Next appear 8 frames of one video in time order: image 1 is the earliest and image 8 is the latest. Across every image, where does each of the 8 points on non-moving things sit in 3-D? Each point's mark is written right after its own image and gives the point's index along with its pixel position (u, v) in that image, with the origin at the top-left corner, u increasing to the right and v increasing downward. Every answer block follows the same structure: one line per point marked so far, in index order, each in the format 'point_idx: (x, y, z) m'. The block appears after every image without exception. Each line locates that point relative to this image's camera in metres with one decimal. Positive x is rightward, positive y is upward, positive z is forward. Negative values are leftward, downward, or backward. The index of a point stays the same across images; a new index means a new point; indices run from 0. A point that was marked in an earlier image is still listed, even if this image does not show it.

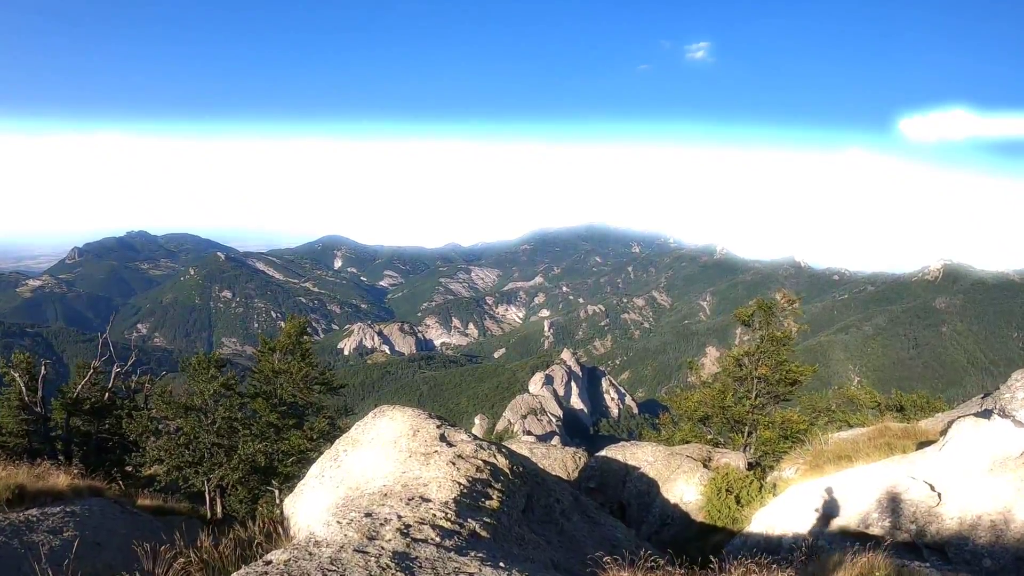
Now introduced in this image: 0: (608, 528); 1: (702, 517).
0: (+2.6, -6.4, +13.3) m
1: (+7.3, -8.8, +18.7) m
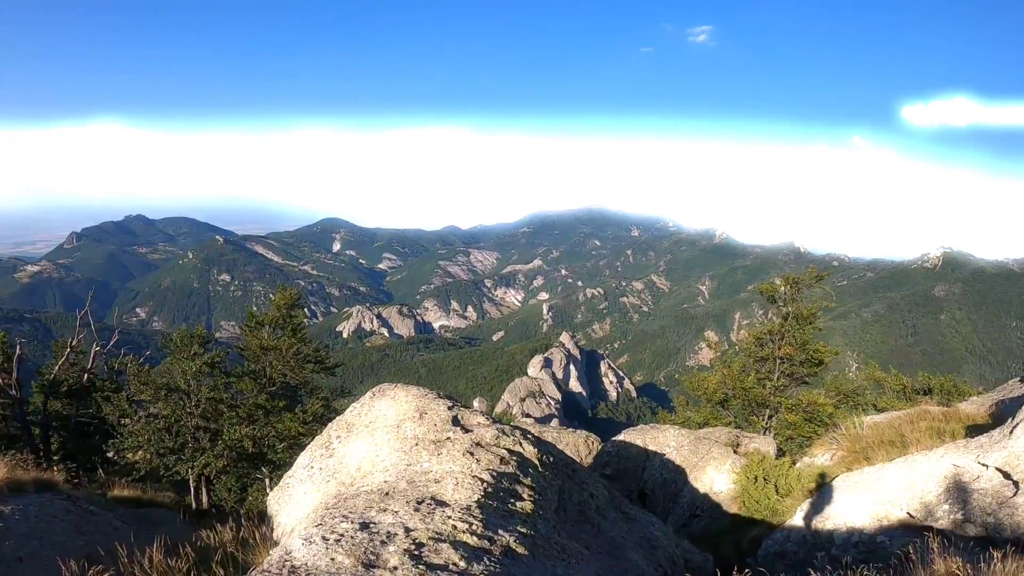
0: (+3.0, -5.5, +11.6) m
1: (+7.8, -7.7, +17.0) m
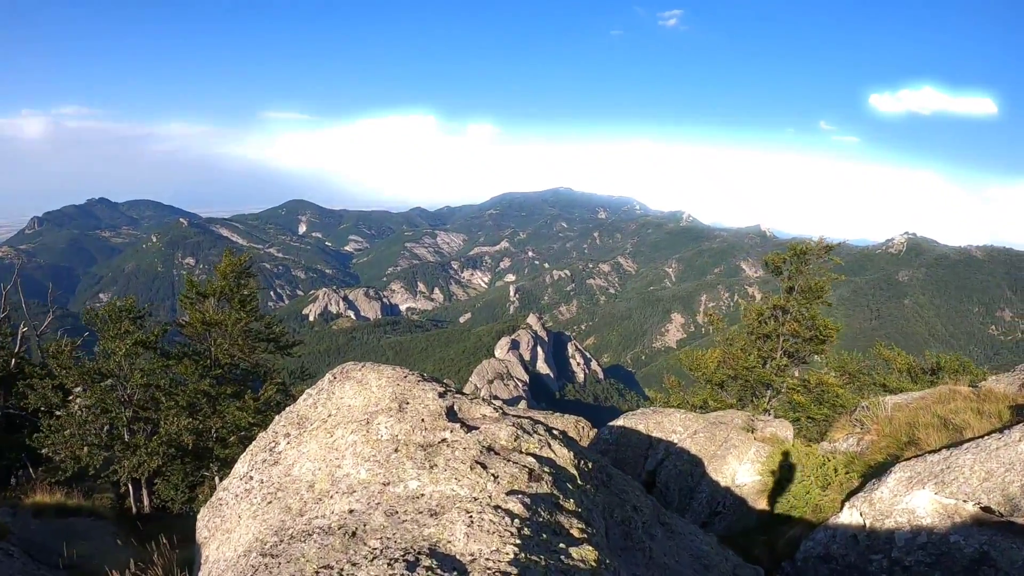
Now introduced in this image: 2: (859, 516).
0: (+3.2, -4.6, +9.1) m
1: (+7.6, -6.6, +14.8) m
2: (+8.6, -5.7, +12.3) m
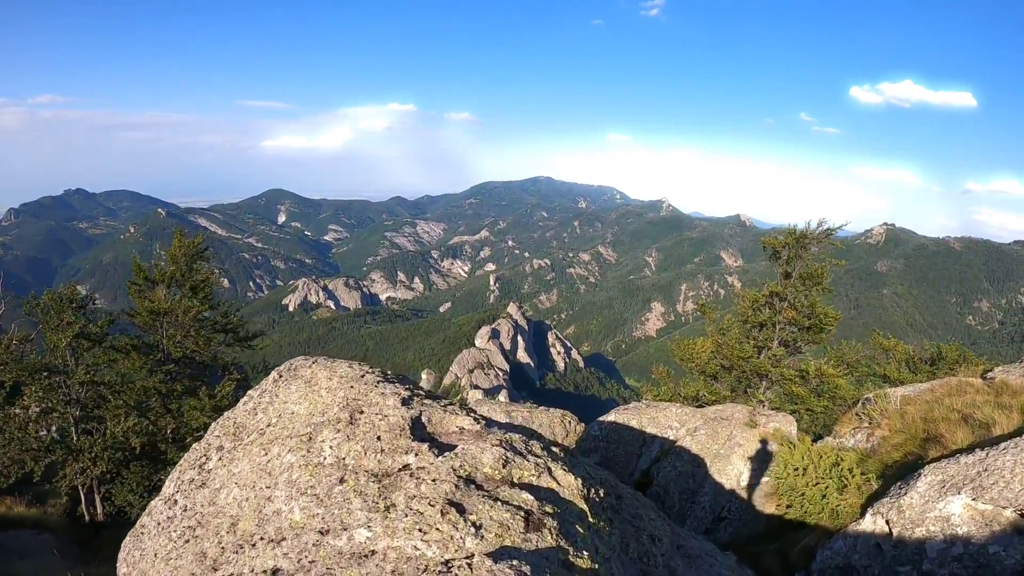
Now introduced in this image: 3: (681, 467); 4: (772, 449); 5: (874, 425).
0: (+3.0, -4.2, +7.6) m
1: (+7.2, -6.1, +13.6) m
2: (+8.3, -5.3, +11.1) m
3: (+5.4, -5.8, +15.7) m
4: (+7.9, -4.9, +15.0) m
5: (+12.4, -4.5, +17.1) m
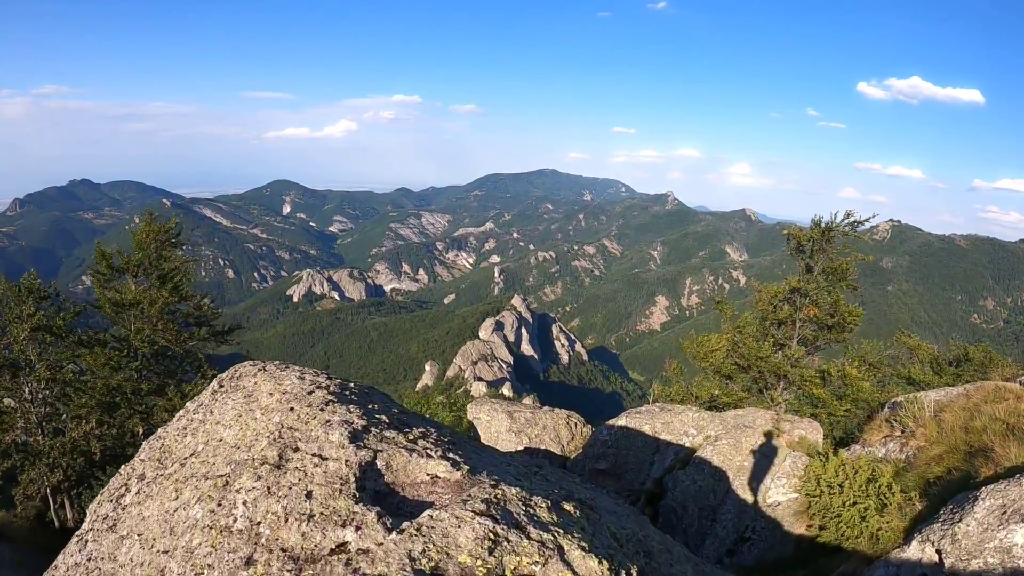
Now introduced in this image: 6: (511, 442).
0: (+3.0, -4.2, +6.2) m
1: (+7.2, -6.0, +12.2) m
2: (+8.3, -5.2, +9.7) m
3: (+5.4, -5.6, +14.3) m
4: (+8.0, -4.7, +13.6) m
5: (+12.4, -4.4, +15.6) m
6: (-0.1, -5.8, +18.5) m
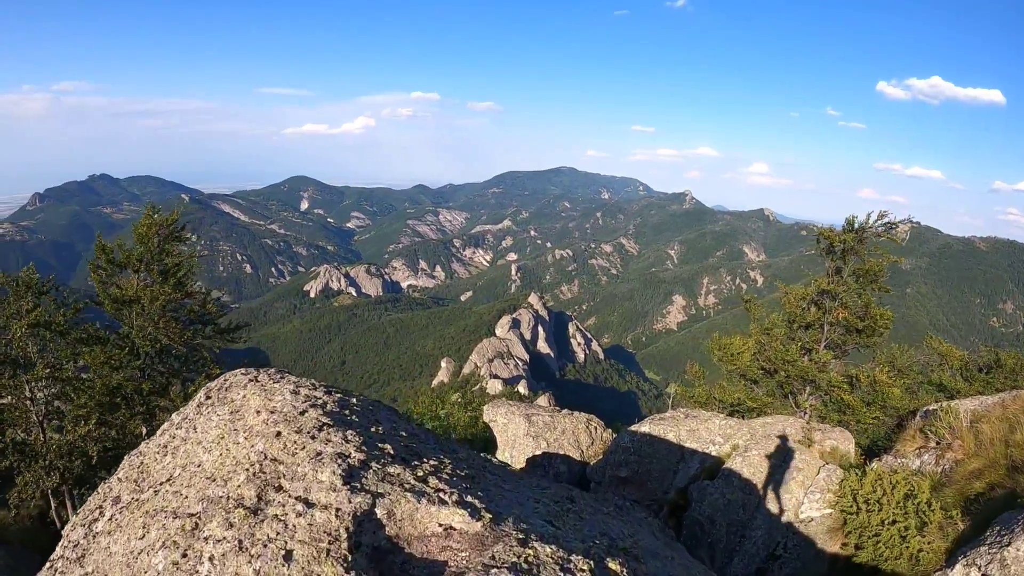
0: (+3.3, -4.3, +5.8) m
1: (+7.7, -6.1, +11.7) m
2: (+8.7, -5.4, +9.1) m
3: (+6.0, -5.7, +13.8) m
4: (+8.5, -4.9, +13.0) m
5: (+13.1, -4.6, +14.9) m
6: (+0.6, -5.8, +18.1) m
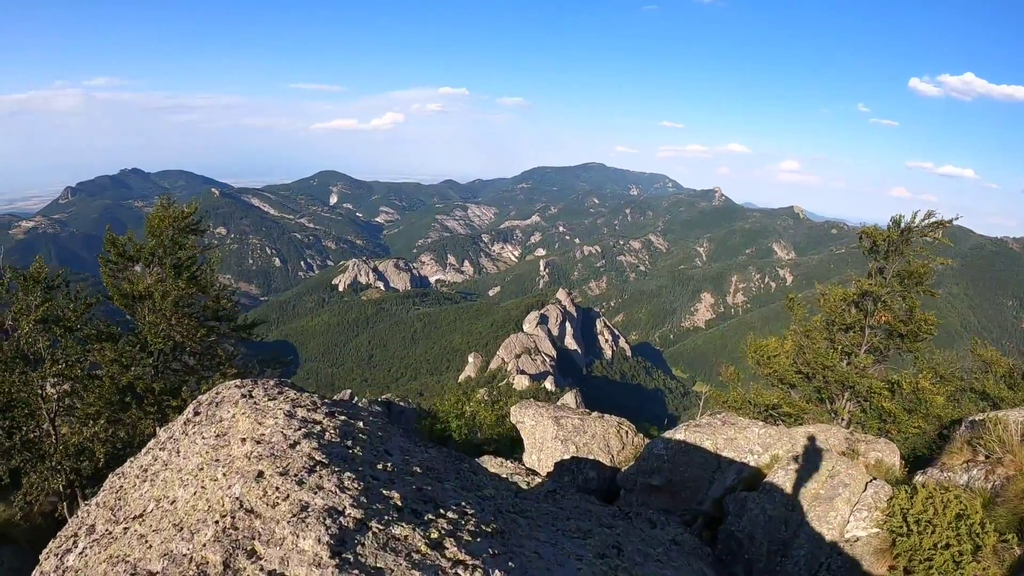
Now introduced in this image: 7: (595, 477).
0: (+3.7, -4.5, +5.4) m
1: (+8.3, -6.3, +11.0) m
2: (+9.2, -5.6, +8.4) m
3: (+6.7, -5.9, +13.2) m
4: (+9.2, -5.0, +12.3) m
5: (+13.9, -4.8, +14.0) m
6: (+1.6, -5.9, +17.8) m
7: (+2.8, -6.5, +16.9) m
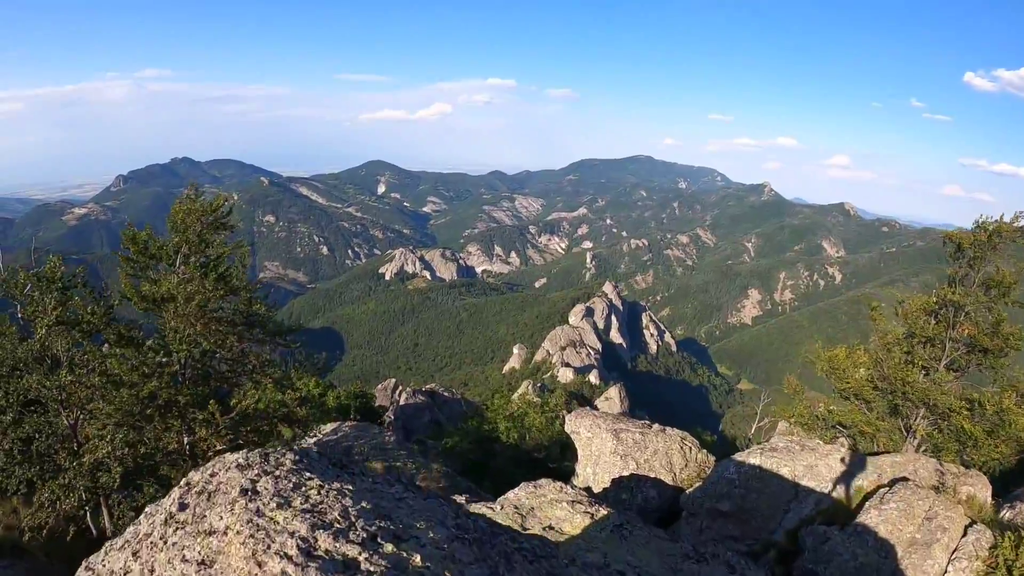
0: (+4.6, -5.1, +4.7) m
1: (+9.7, -6.9, +9.9) m
2: (+10.4, -6.3, +7.2) m
3: (+8.3, -6.4, +12.3) m
4: (+10.8, -5.7, +11.1) m
5: (+15.6, -5.5, +12.4) m
6: (+3.7, -6.2, +17.3) m
7: (+4.8, -6.9, +16.3) m
